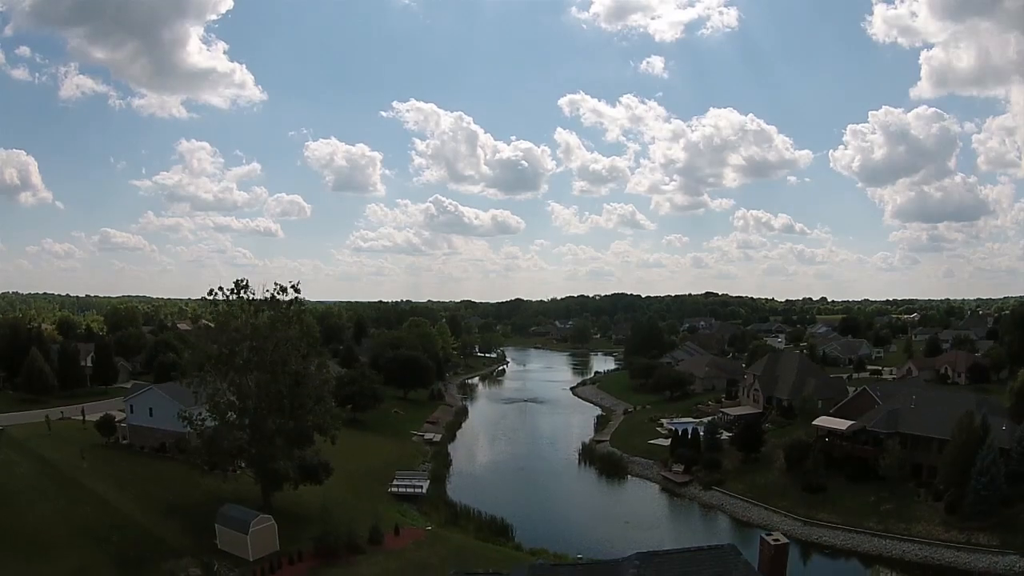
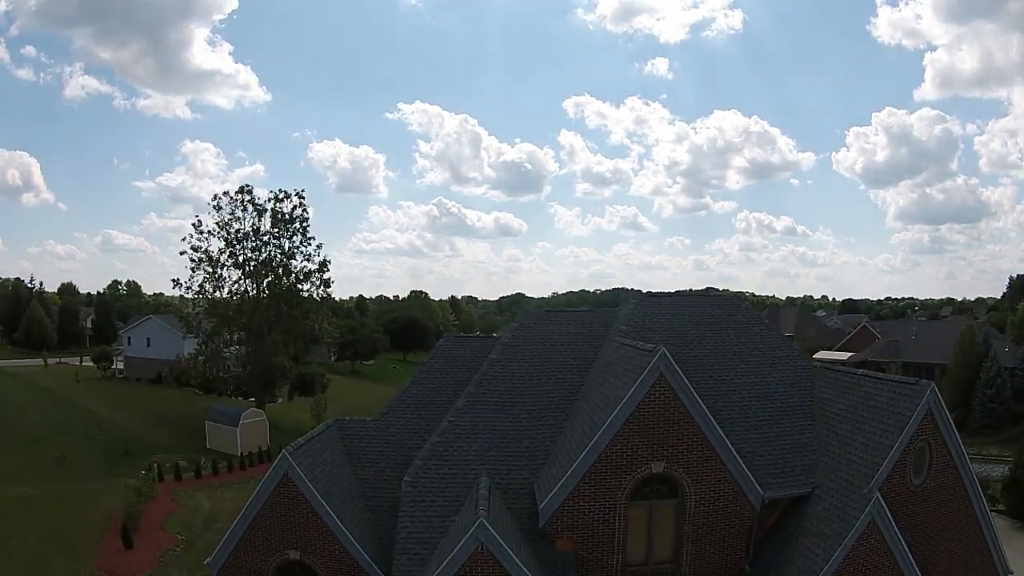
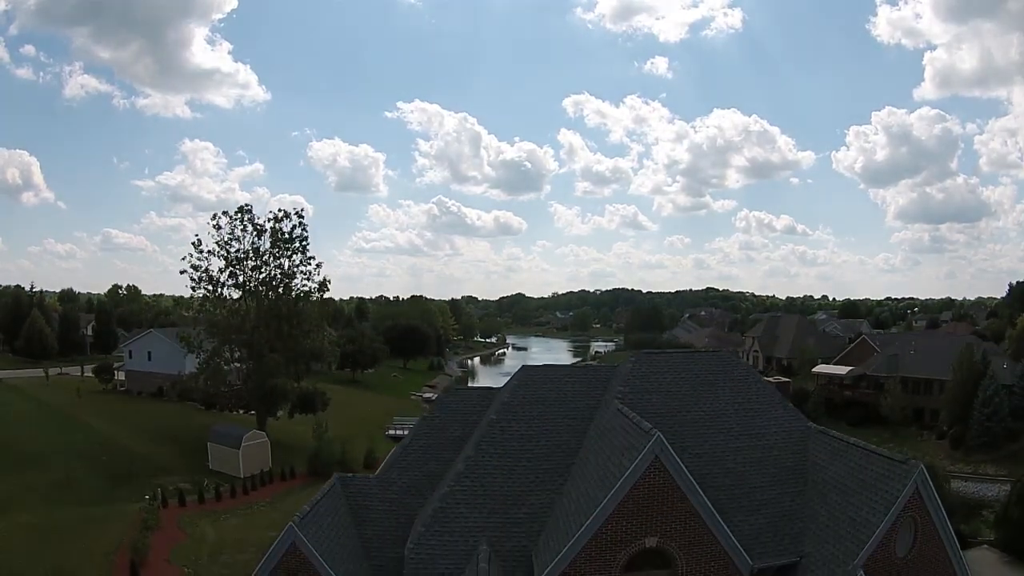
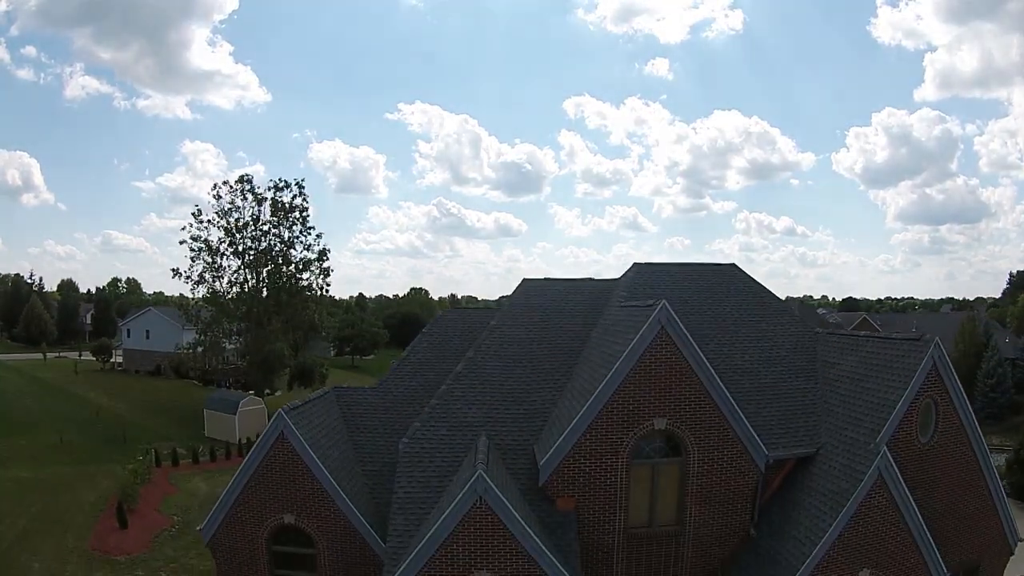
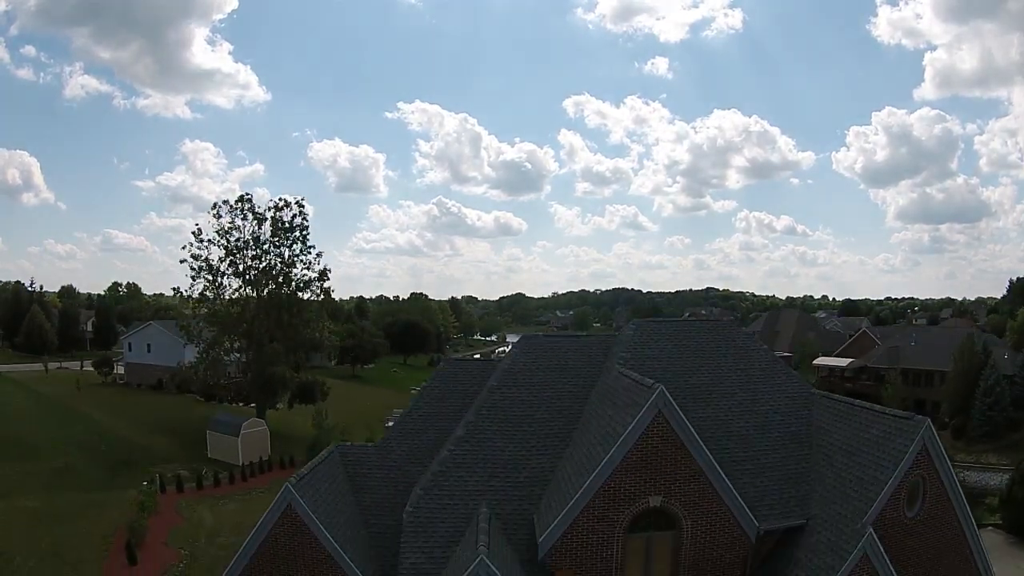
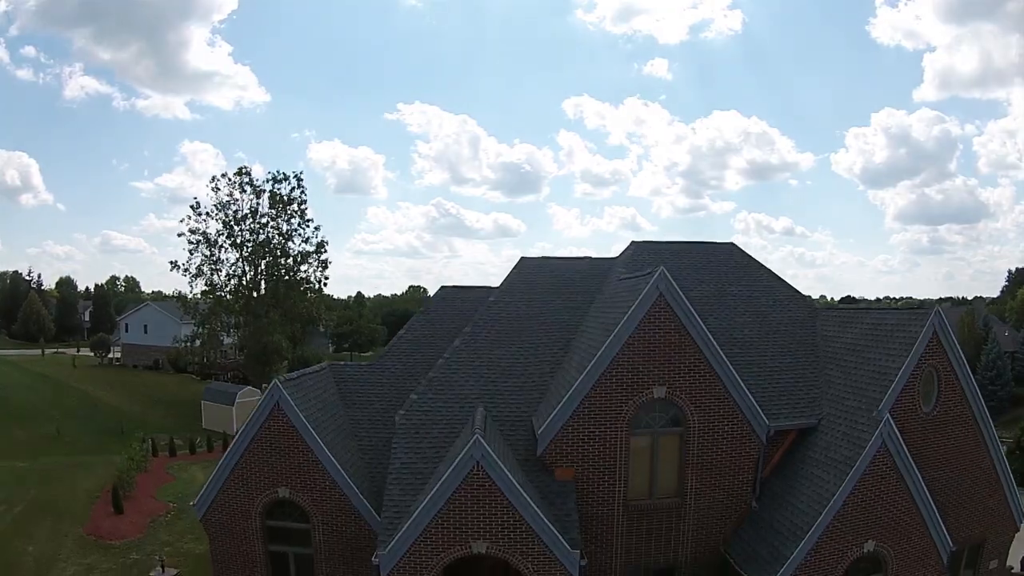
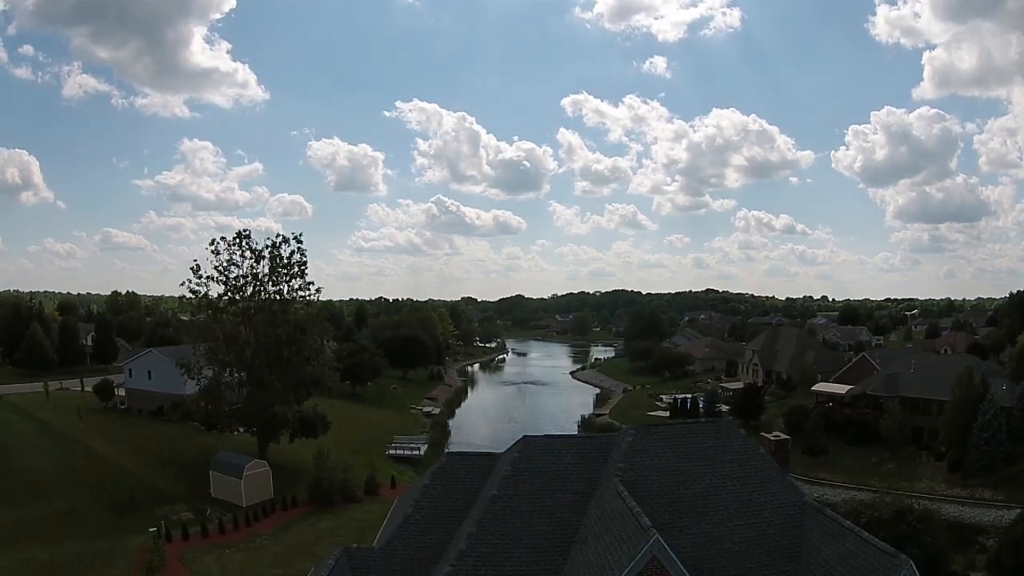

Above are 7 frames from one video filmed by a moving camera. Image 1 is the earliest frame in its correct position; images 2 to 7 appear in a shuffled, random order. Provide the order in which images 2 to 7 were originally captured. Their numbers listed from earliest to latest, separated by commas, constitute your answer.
7, 3, 5, 2, 4, 6
